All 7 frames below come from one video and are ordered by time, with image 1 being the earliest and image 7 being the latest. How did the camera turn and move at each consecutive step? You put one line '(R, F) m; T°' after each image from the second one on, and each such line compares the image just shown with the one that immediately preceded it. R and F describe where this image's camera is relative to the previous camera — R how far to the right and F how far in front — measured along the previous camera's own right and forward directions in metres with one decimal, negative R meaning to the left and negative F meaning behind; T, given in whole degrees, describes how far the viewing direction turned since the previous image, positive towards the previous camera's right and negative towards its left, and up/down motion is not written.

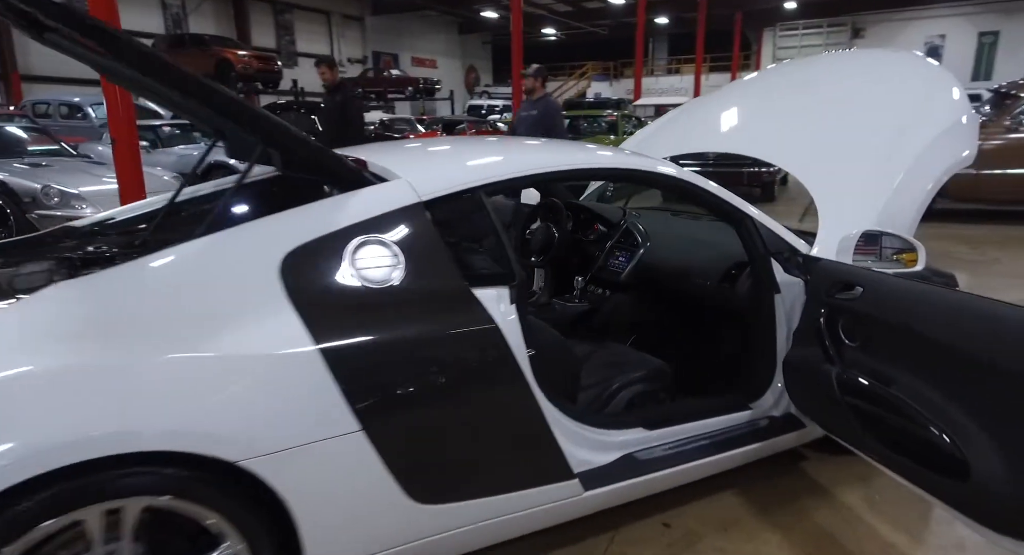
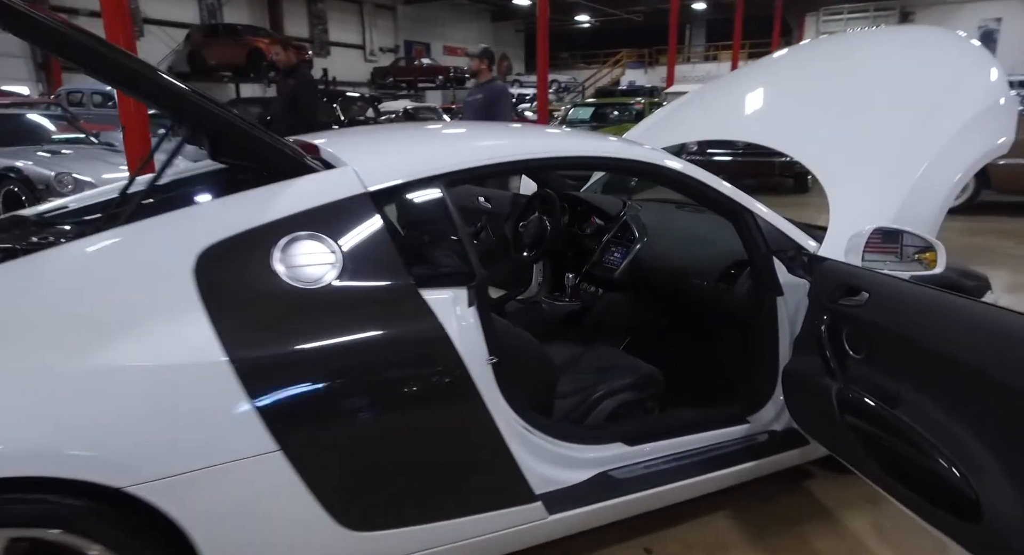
(+0.2, +0.2) m; -3°
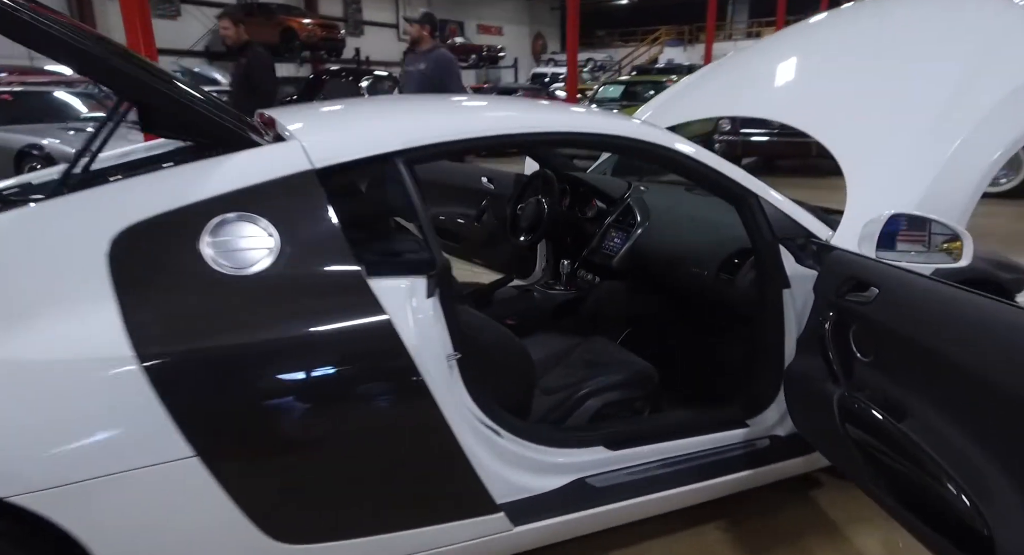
(+0.2, +0.2) m; -3°
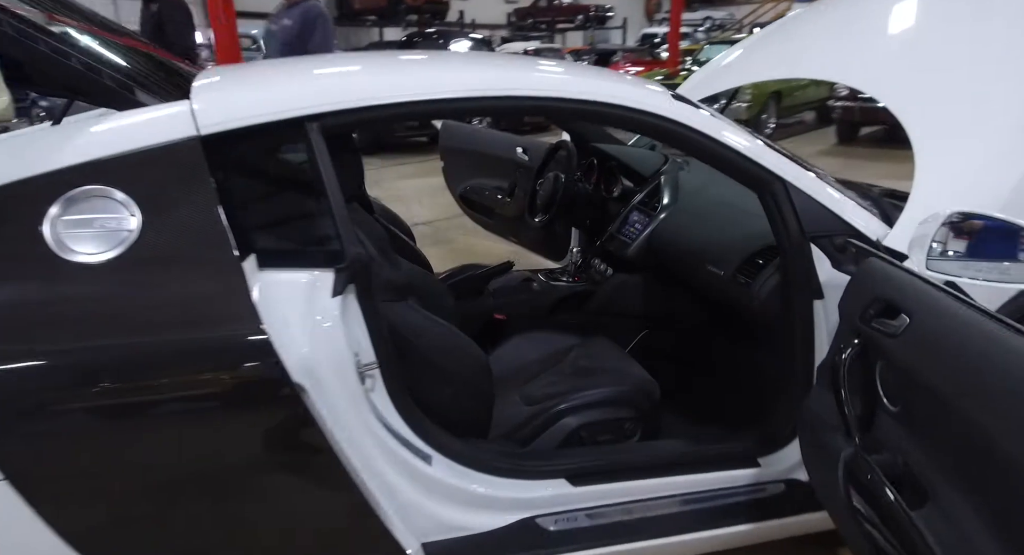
(+0.3, +0.3) m; -9°
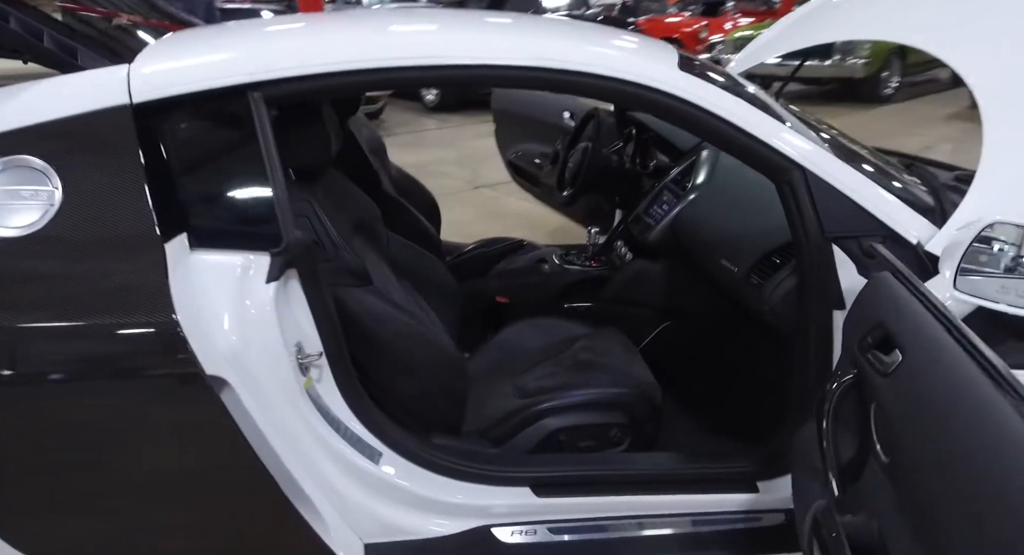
(+0.2, +0.2) m; -8°
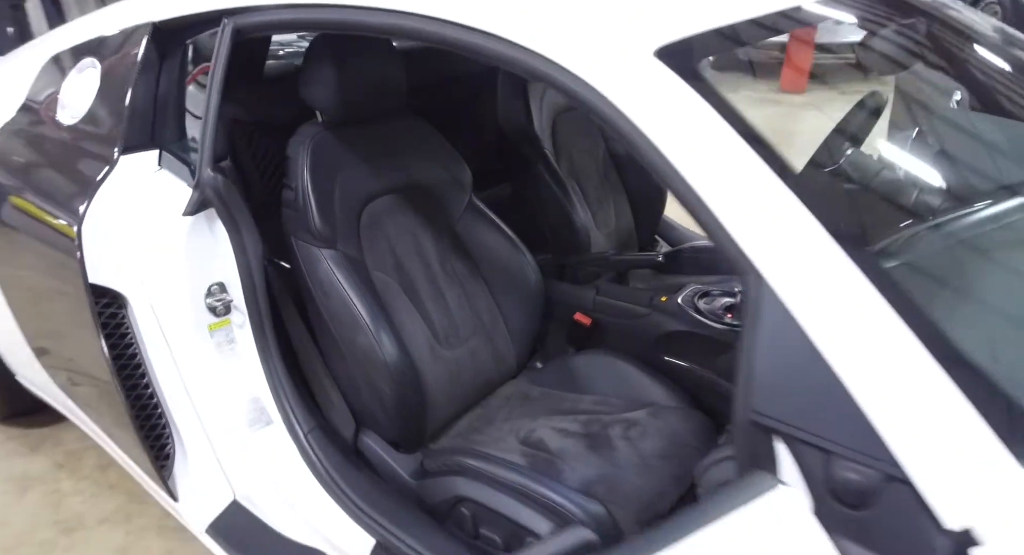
(+0.8, +0.6) m; -41°
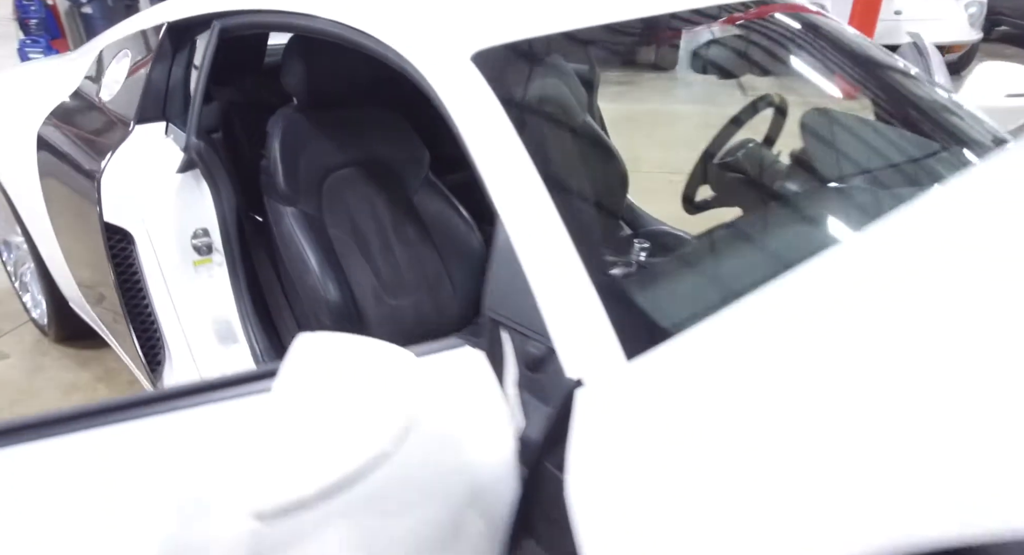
(+0.3, -0.2) m; -7°
